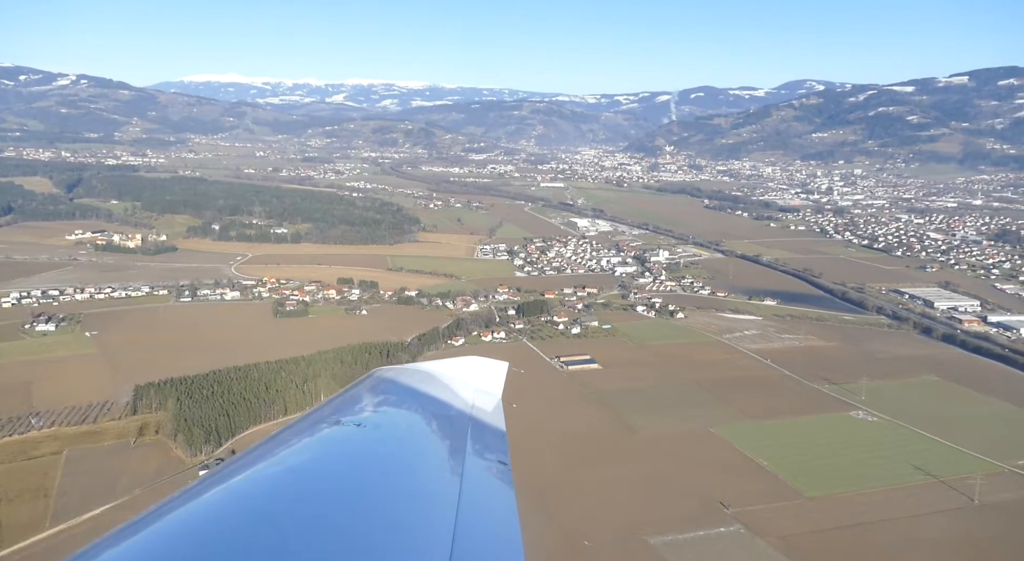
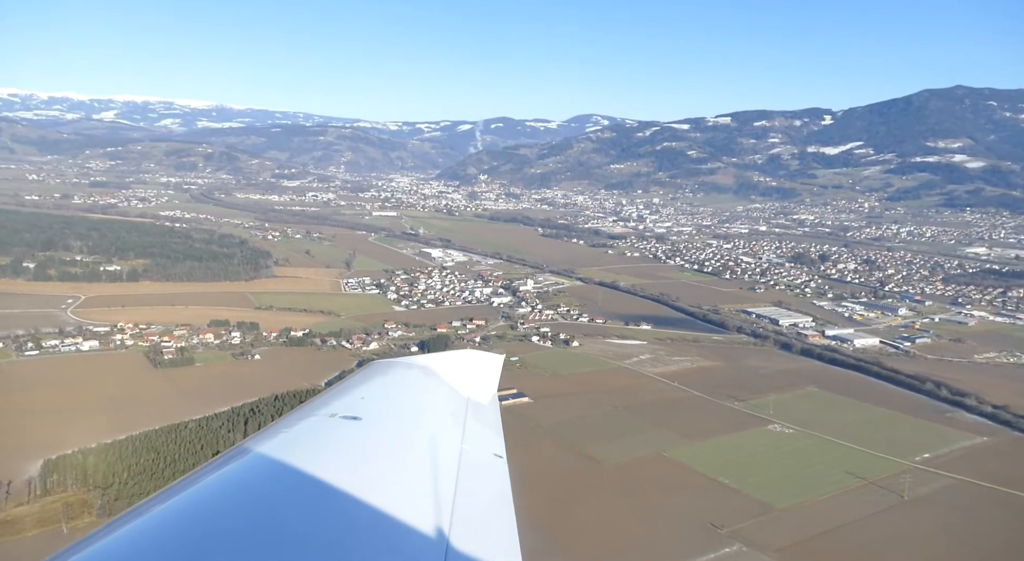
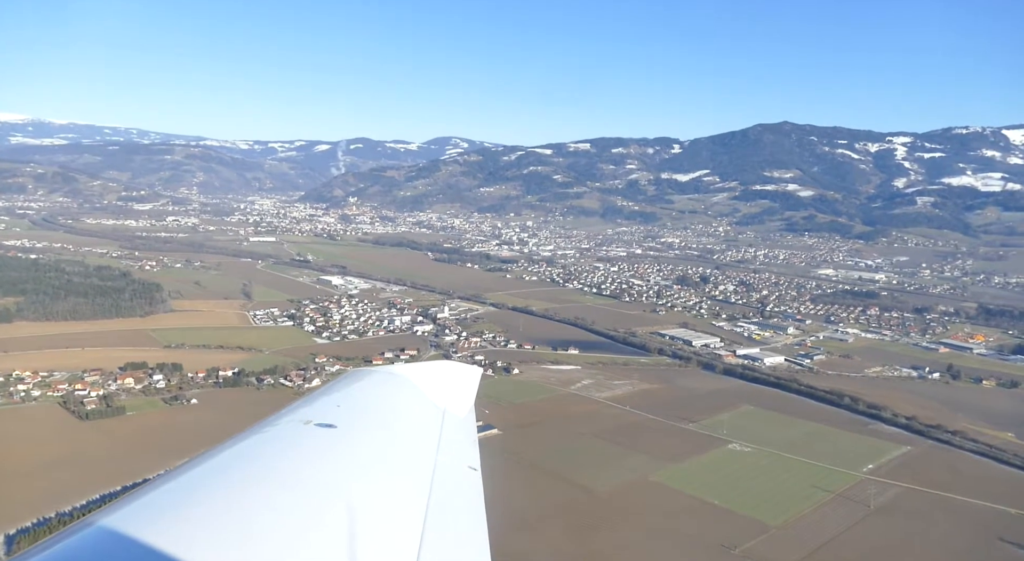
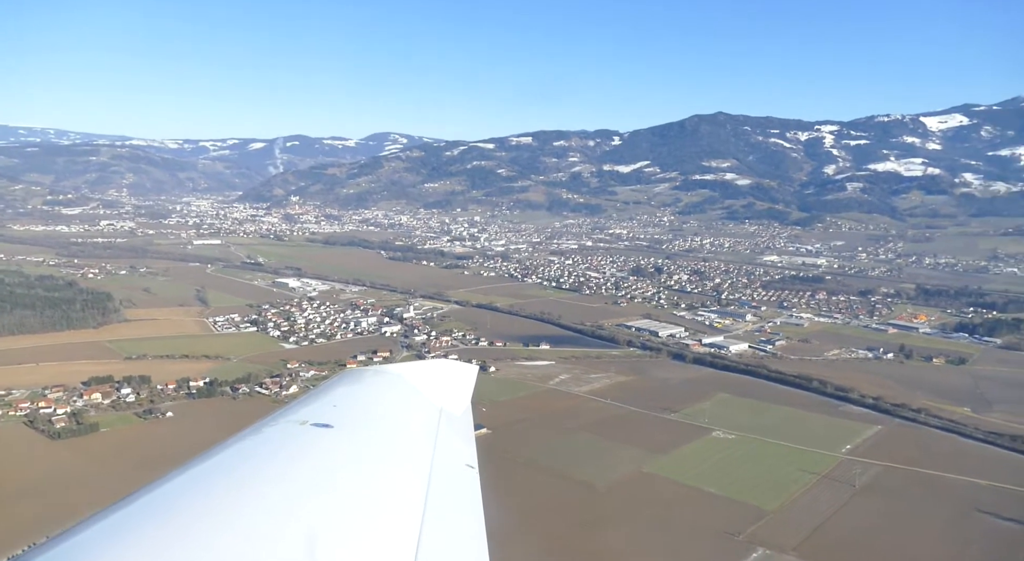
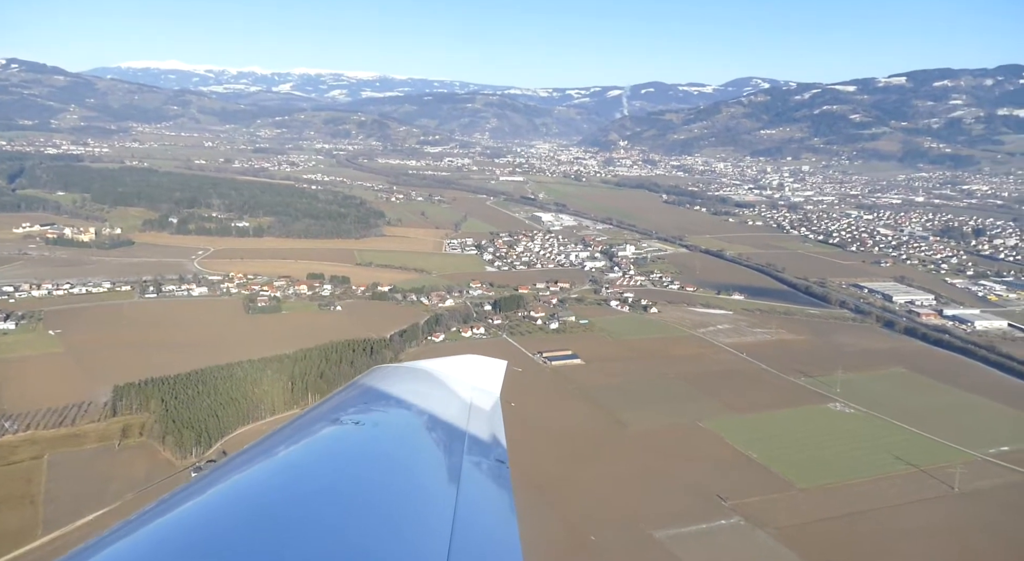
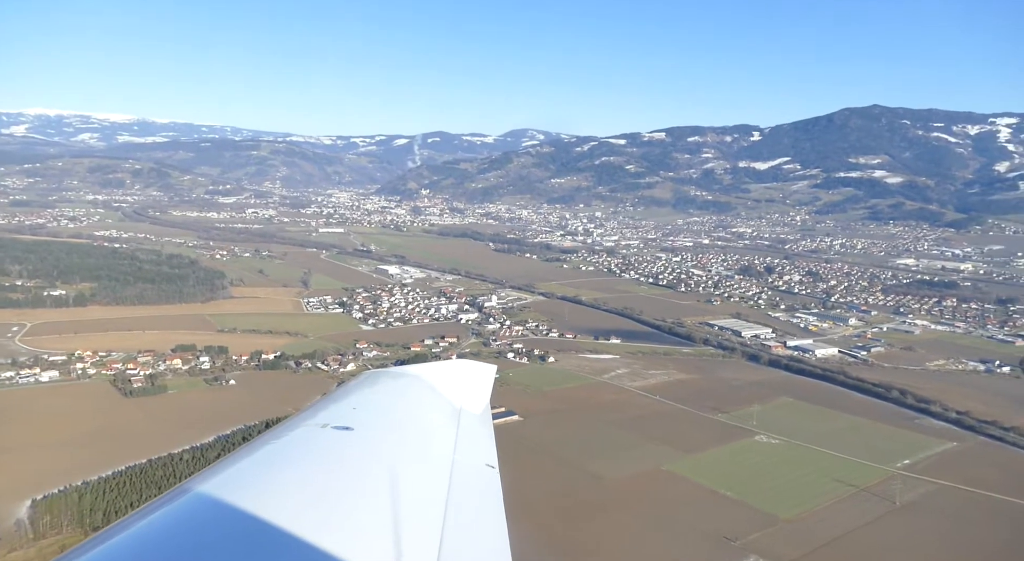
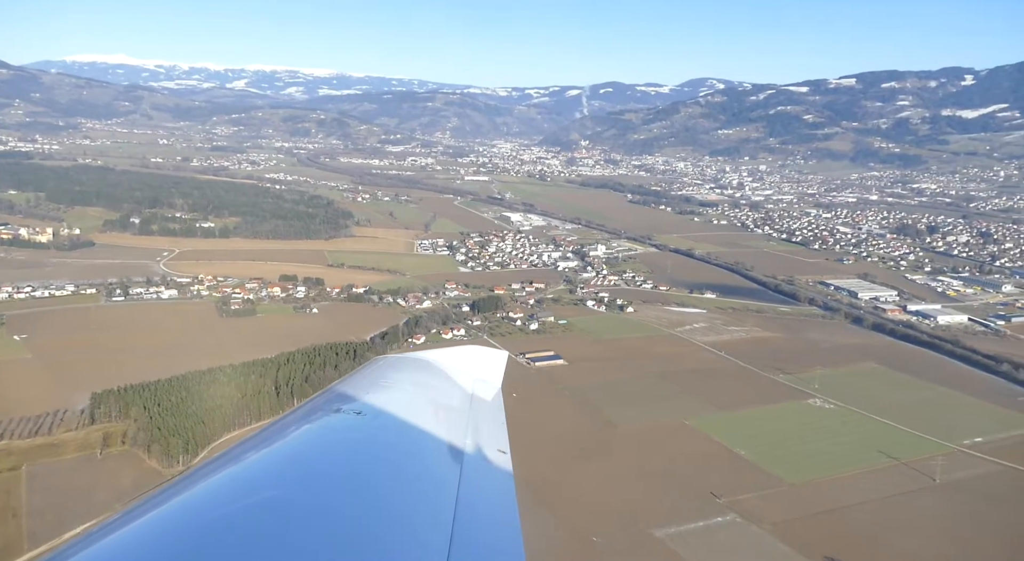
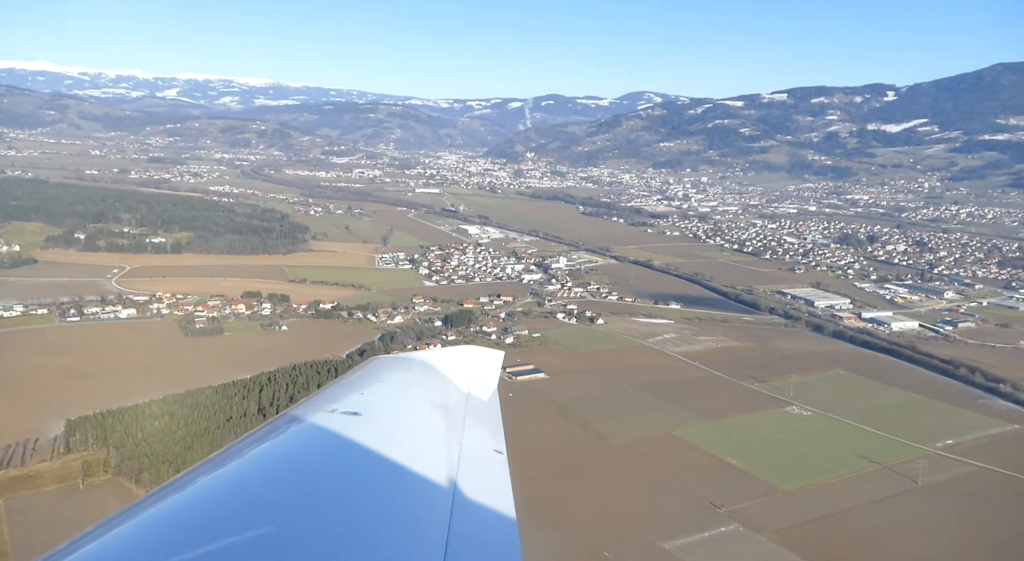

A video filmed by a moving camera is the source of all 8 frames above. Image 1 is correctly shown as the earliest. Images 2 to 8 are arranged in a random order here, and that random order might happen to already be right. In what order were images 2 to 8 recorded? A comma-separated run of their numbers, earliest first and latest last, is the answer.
5, 7, 8, 2, 6, 3, 4
